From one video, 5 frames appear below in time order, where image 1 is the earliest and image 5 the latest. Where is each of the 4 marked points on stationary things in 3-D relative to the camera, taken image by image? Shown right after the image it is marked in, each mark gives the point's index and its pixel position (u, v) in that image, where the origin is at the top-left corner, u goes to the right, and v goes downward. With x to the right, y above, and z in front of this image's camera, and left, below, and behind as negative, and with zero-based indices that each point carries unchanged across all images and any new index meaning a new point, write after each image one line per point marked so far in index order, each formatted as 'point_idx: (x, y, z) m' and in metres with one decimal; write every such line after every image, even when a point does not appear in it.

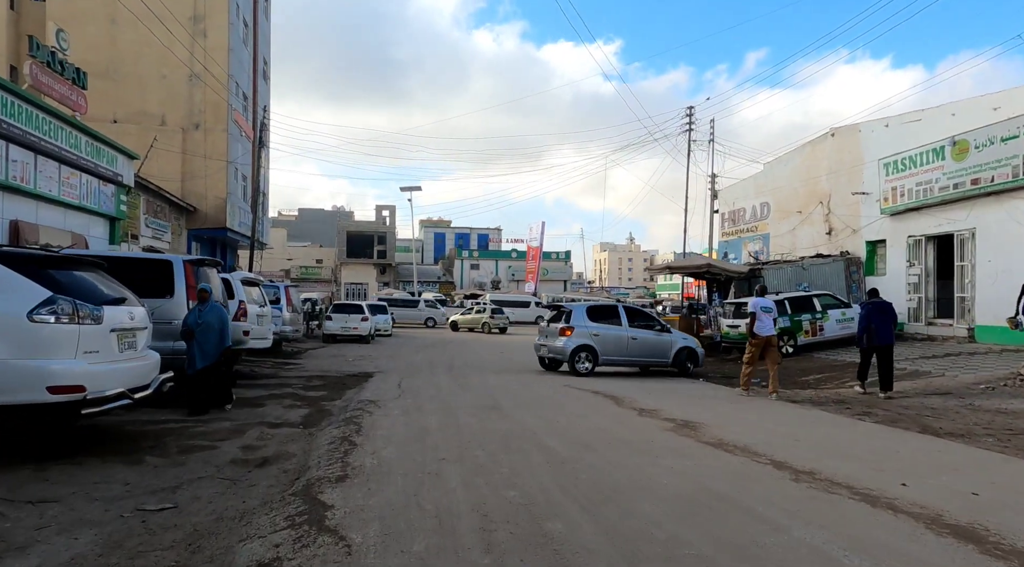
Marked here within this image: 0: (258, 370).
0: (-5.7, -1.9, +15.2) m
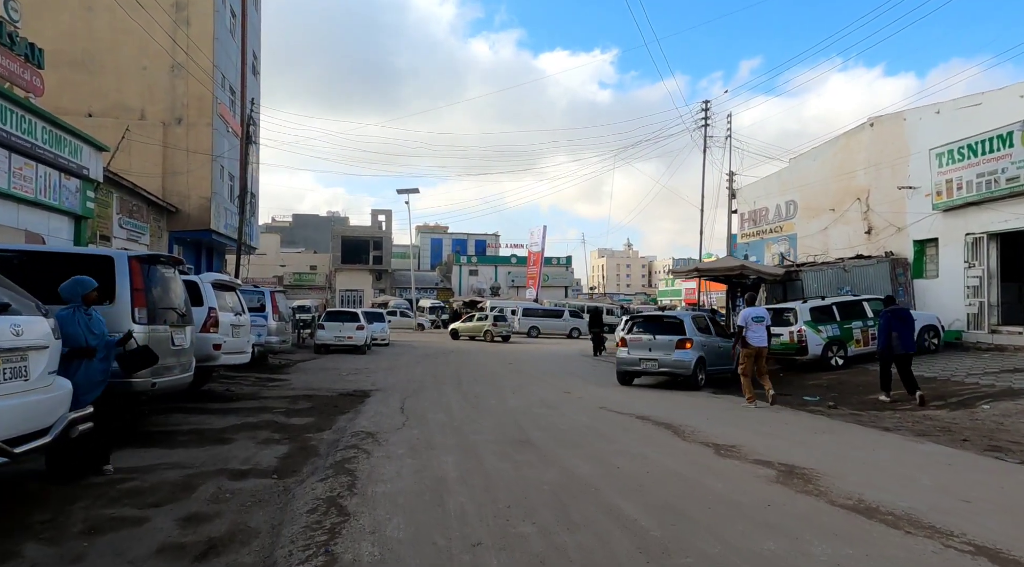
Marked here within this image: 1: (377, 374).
0: (-5.3, -2.0, +13.0) m
1: (-3.4, -2.3, +17.2) m
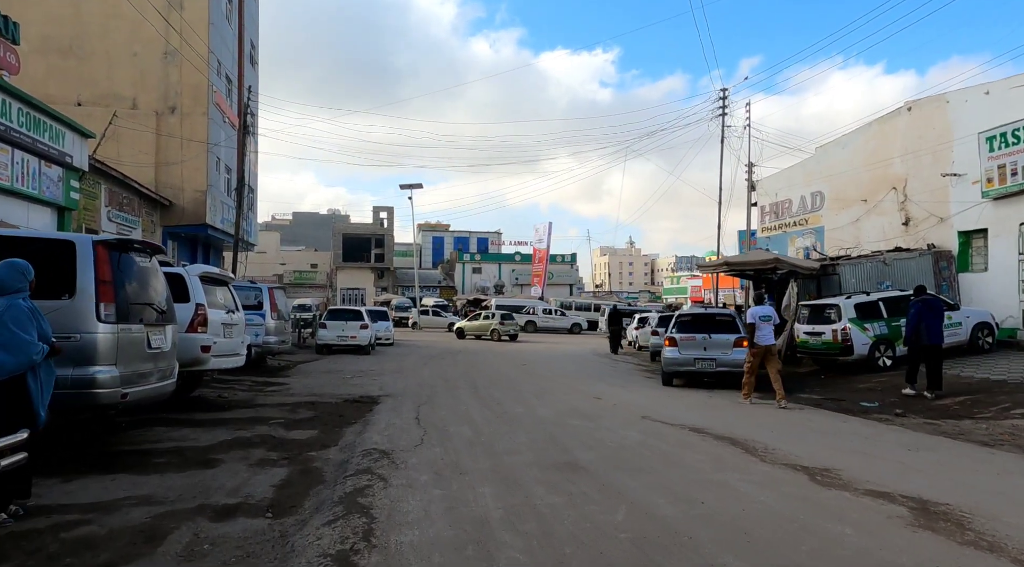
0: (-4.9, -1.9, +11.6) m
1: (-3.0, -2.2, +15.8) m
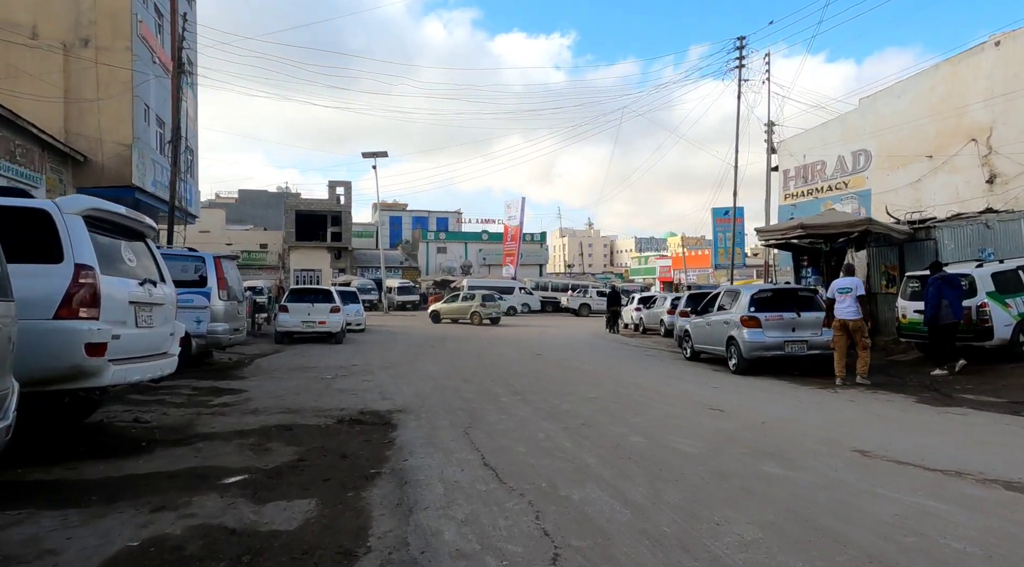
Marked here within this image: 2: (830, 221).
0: (-3.9, -1.5, +7.4) m
1: (-2.3, -1.6, +11.7) m
2: (+7.0, +1.4, +15.3) m
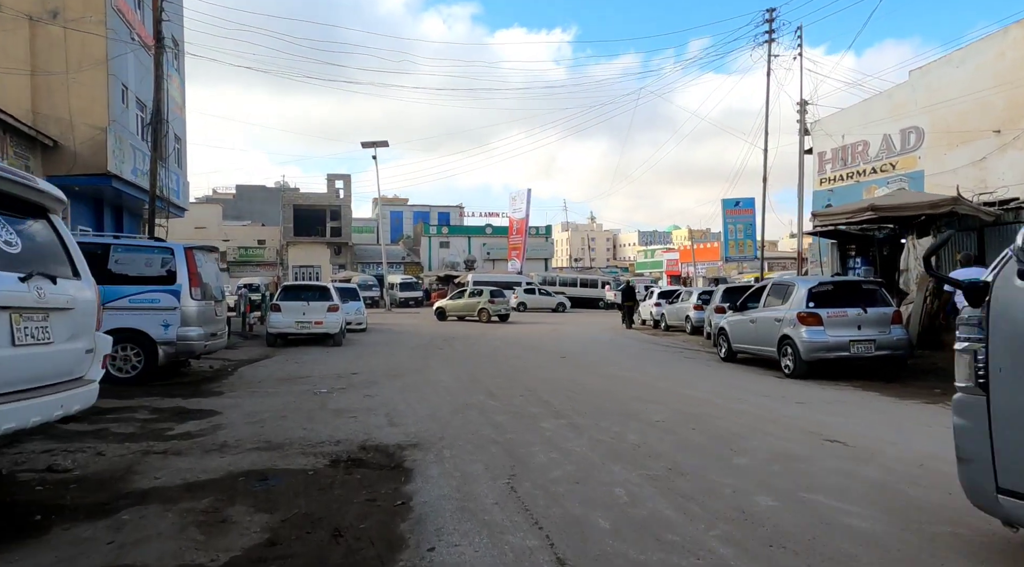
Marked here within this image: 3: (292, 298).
0: (-3.4, -1.4, +5.4) m
1: (-1.9, -1.5, +9.7) m
2: (+7.5, +1.6, +13.2) m
3: (-5.6, -0.4, +17.5) m
